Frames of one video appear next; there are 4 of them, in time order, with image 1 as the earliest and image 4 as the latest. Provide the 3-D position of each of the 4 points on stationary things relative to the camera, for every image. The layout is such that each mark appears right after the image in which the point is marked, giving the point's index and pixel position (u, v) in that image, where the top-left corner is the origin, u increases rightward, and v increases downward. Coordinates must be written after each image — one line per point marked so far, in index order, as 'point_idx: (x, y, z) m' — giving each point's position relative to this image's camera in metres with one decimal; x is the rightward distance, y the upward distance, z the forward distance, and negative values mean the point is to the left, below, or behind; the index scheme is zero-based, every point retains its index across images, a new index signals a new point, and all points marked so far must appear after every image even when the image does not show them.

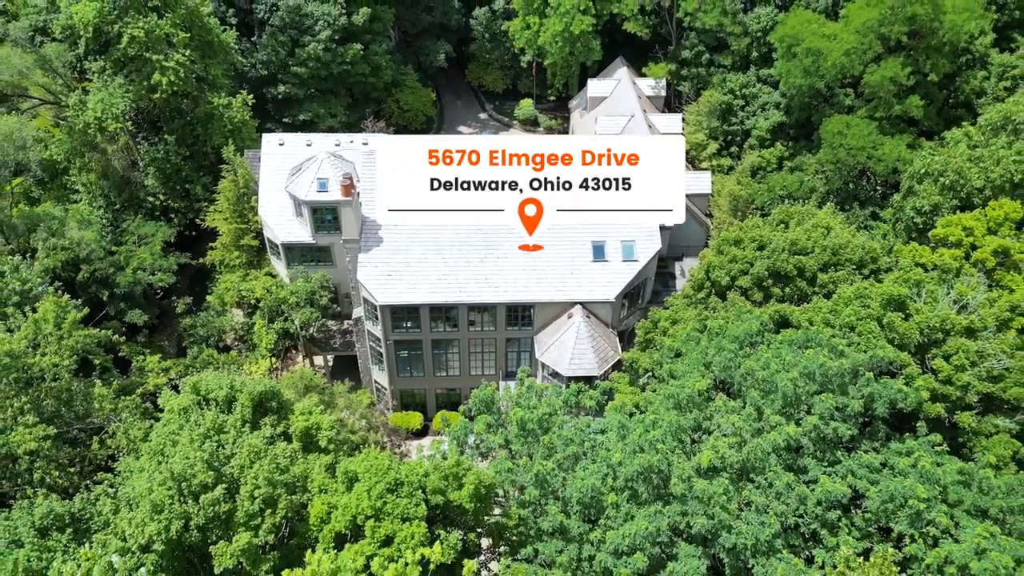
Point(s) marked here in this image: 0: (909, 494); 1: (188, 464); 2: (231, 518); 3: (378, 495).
0: (+10.4, -5.4, +19.7) m
1: (-8.1, -4.4, +19.2) m
2: (-7.0, -5.9, +19.1) m
3: (-3.4, -5.2, +19.3) m
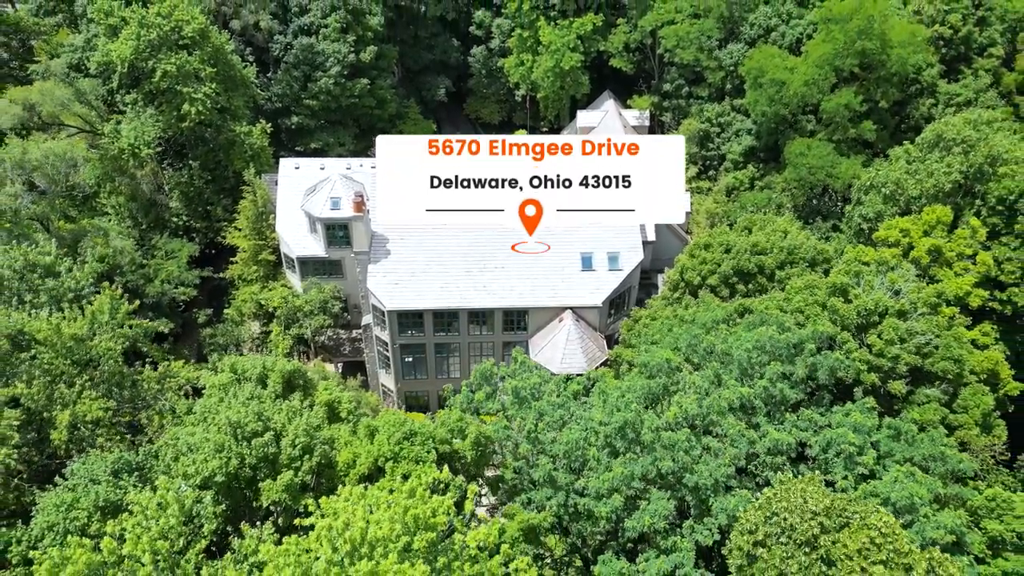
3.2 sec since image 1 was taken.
0: (+10.3, -4.8, +23.4) m
1: (-8.2, -3.8, +22.8) m
2: (-7.1, -5.3, +22.6) m
3: (-3.5, -4.6, +22.9) m
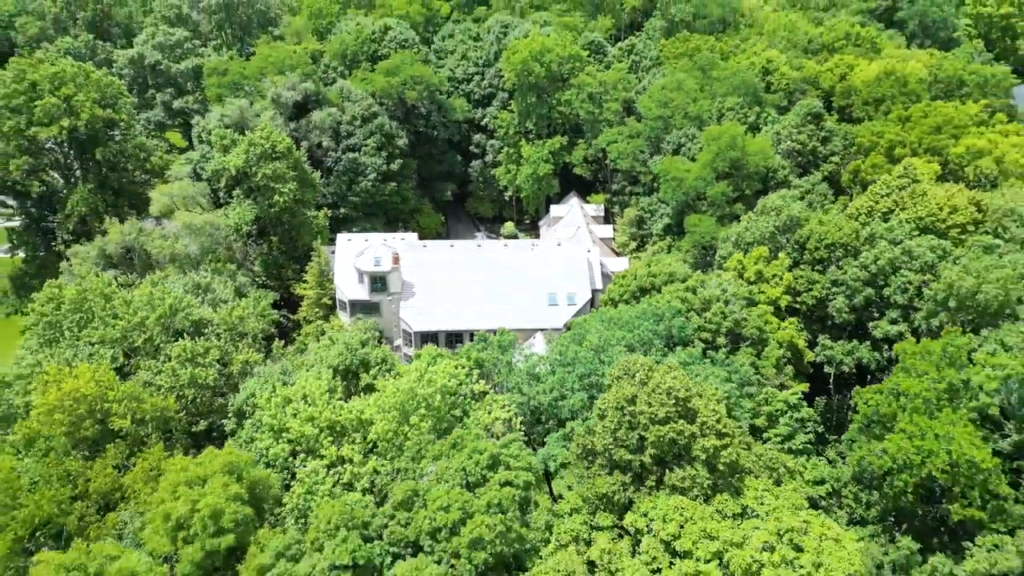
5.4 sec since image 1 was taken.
0: (+9.3, -4.0, +42.3) m
1: (-9.1, -3.1, +41.8) m
2: (-8.0, -4.5, +41.4) m
3: (-4.4, -3.8, +41.8) m
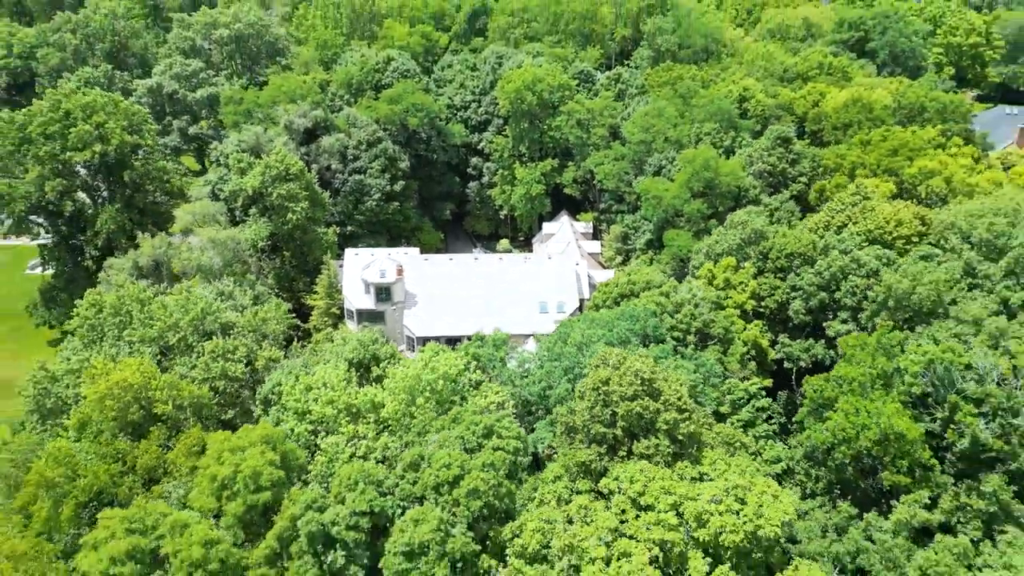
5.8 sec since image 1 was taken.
0: (+8.9, -4.2, +48.0) m
1: (-9.6, -3.3, +47.5) m
2: (-8.4, -4.7, +47.0) m
3: (-4.9, -4.0, +47.5) m
